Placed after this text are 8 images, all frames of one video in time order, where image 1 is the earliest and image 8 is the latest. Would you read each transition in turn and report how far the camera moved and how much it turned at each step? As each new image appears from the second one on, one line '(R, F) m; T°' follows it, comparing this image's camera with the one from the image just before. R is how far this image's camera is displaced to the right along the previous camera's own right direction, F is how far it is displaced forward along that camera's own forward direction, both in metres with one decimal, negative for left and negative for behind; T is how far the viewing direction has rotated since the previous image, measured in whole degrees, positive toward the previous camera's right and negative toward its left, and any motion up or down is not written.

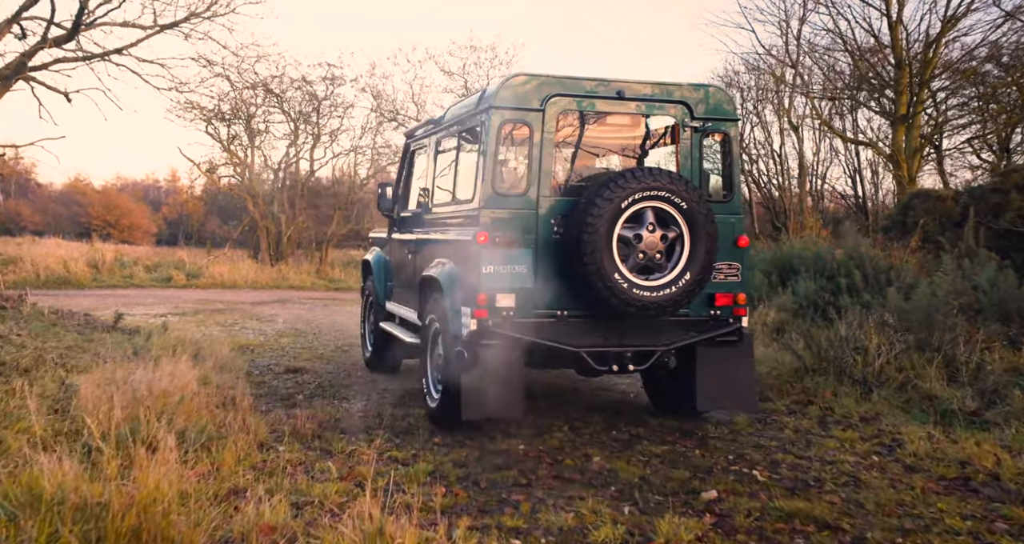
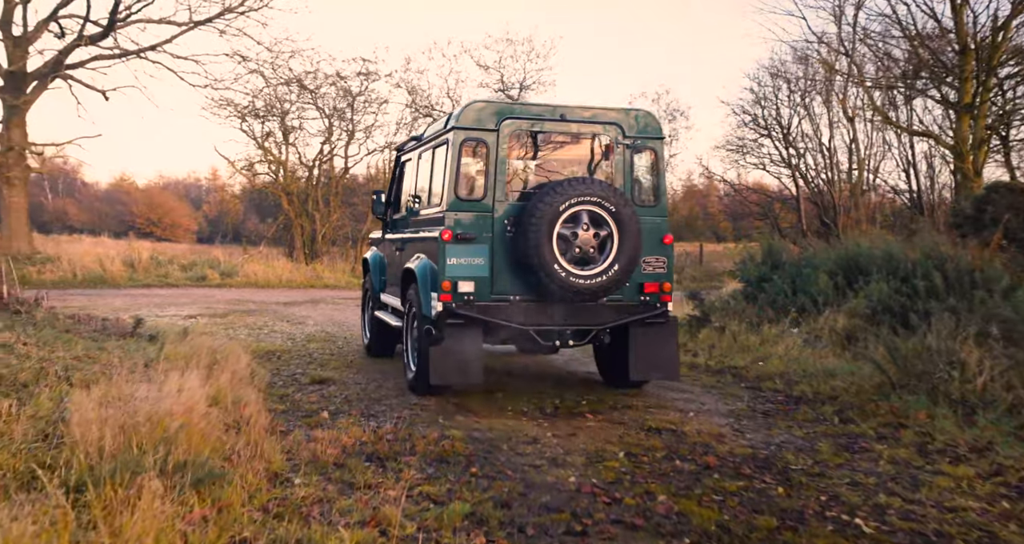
(-0.1, +0.7) m; -3°
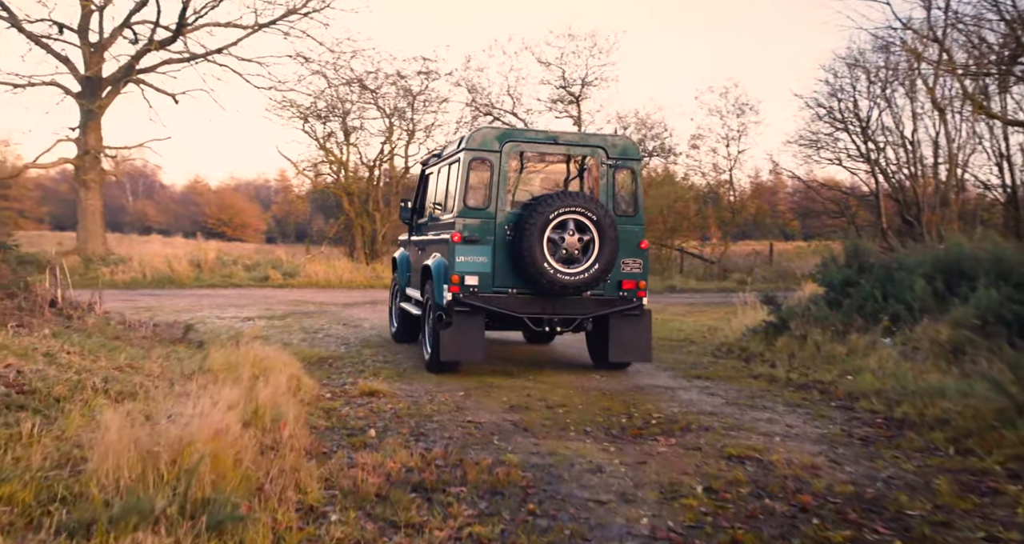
(0.0, +0.6) m; -4°
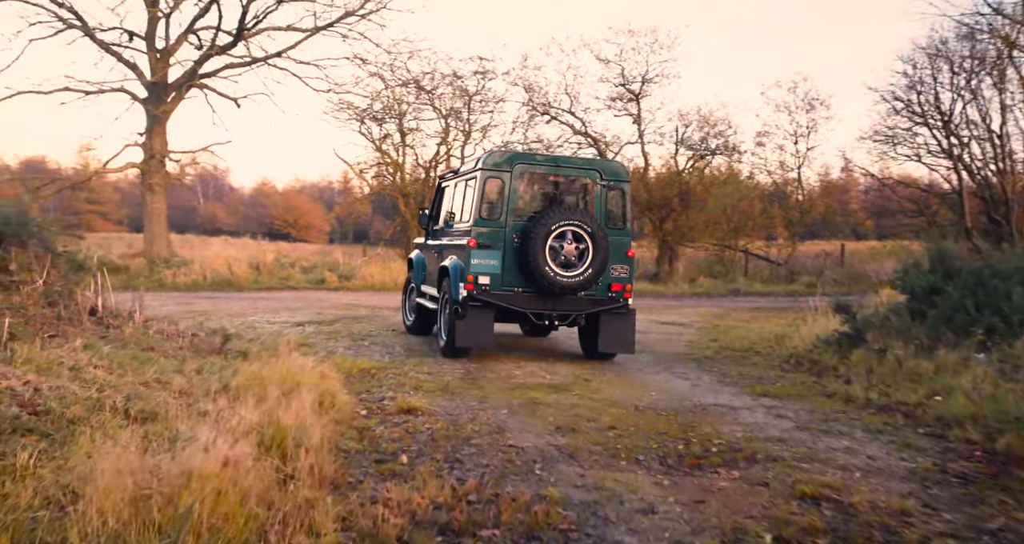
(+0.1, +0.6) m; -4°
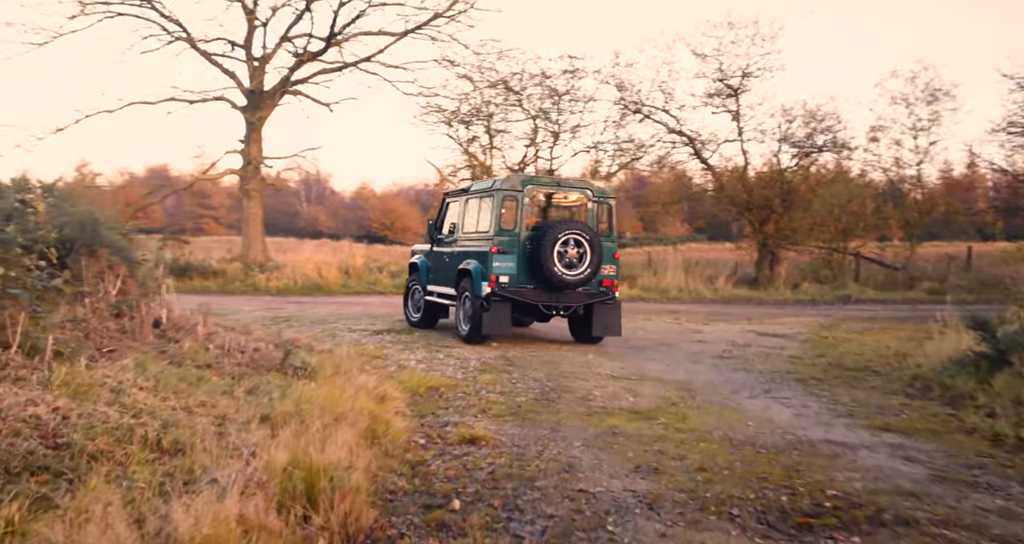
(+0.2, +0.8) m; -7°
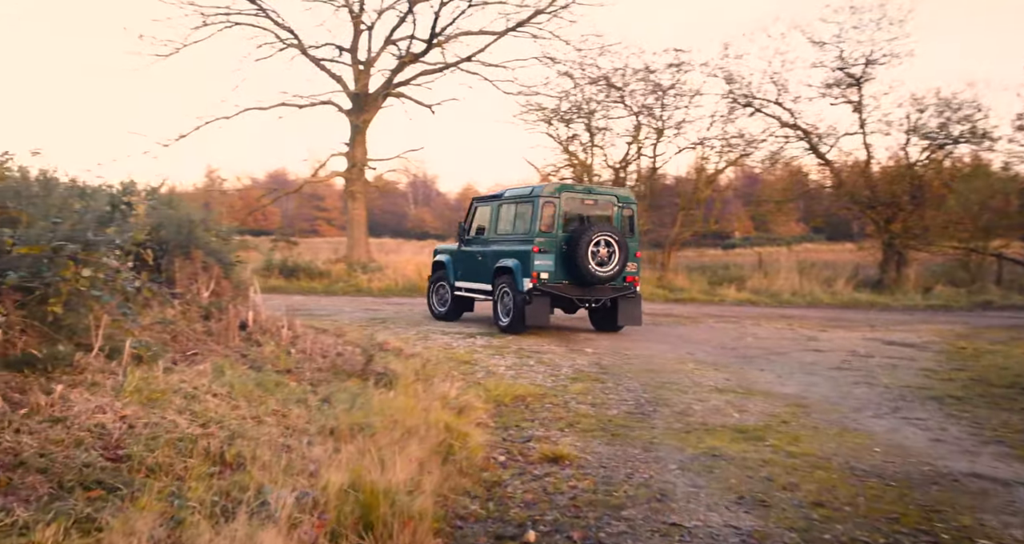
(+0.1, +0.5) m; -8°
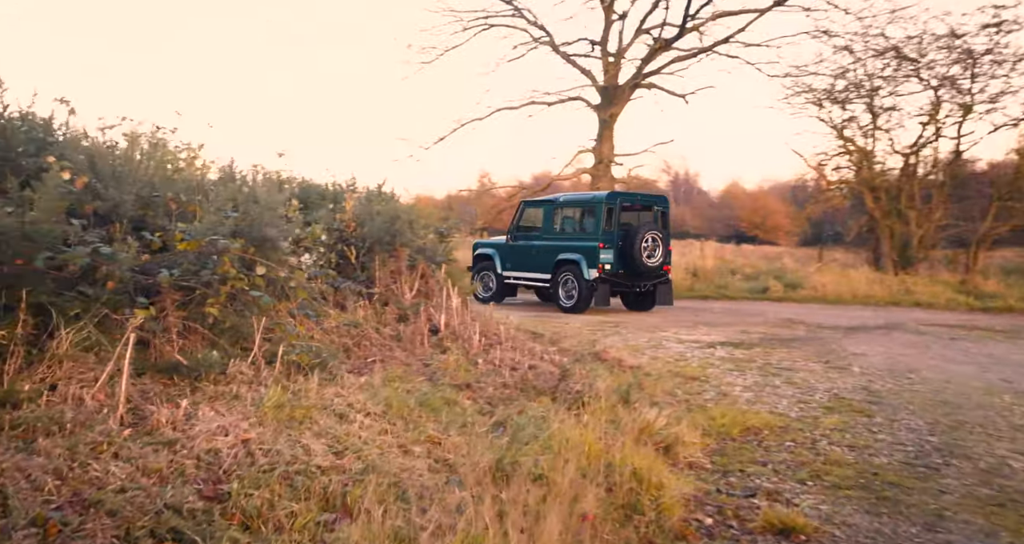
(+0.3, +1.4) m; -19°
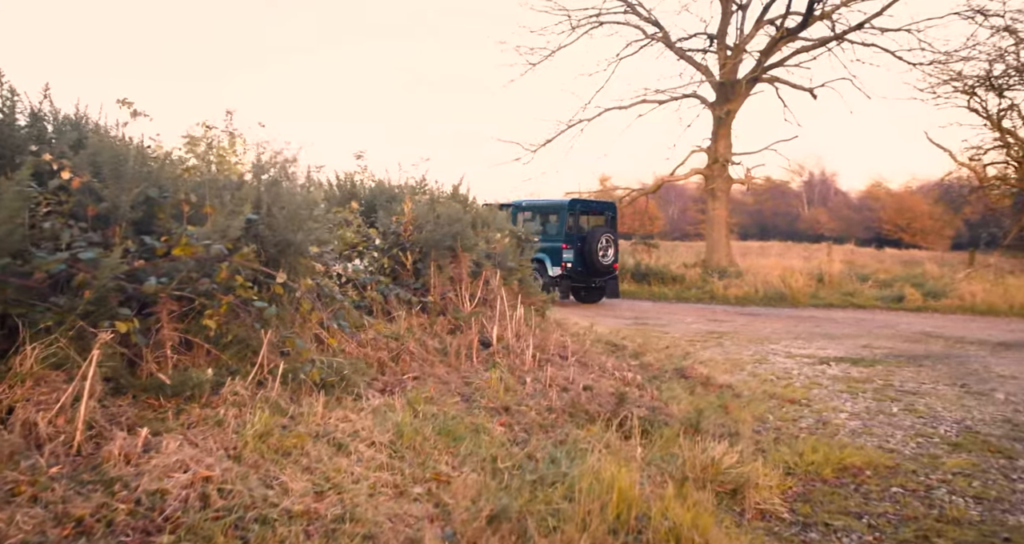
(+0.5, +0.9) m; -9°
